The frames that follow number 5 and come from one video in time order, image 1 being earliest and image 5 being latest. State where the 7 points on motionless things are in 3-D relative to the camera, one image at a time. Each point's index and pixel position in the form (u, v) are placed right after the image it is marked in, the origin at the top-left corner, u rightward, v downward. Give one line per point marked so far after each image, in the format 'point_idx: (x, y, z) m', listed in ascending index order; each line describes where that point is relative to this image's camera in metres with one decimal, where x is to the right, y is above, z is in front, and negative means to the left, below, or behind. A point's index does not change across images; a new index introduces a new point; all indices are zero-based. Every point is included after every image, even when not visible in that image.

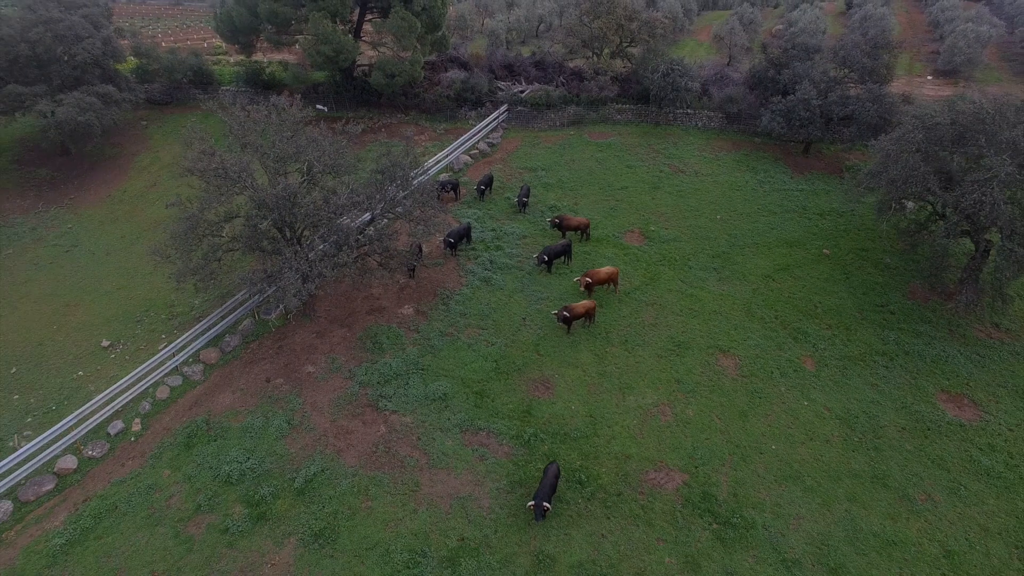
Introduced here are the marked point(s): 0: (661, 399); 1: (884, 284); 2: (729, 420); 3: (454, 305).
0: (+3.6, -2.7, +12.4) m
1: (+11.4, +0.2, +15.7) m
2: (+5.1, -3.1, +12.0) m
3: (-1.6, -0.5, +14.9) m
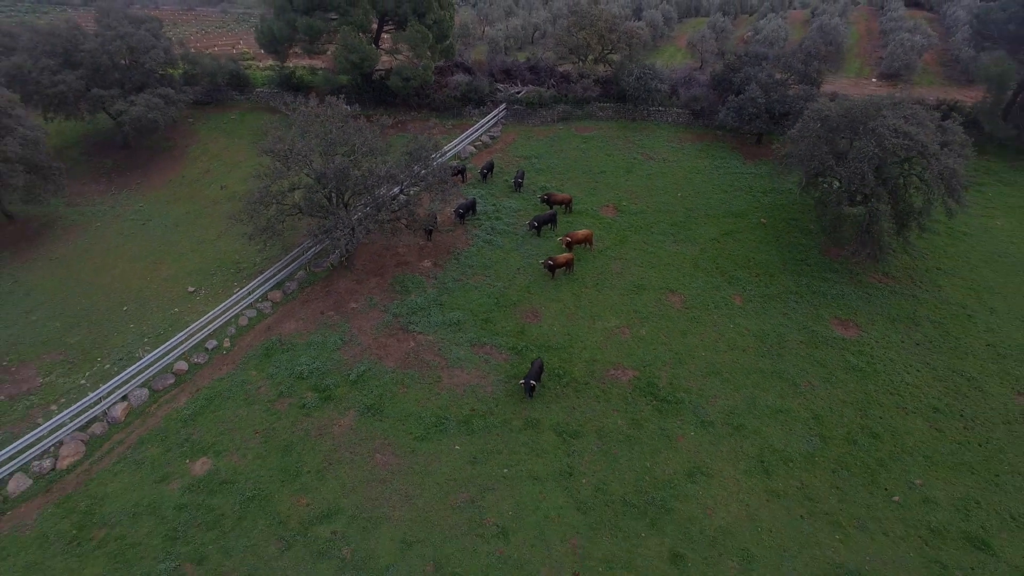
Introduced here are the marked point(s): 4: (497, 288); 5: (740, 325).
0: (+3.5, -1.1, +16.5) m
1: (+11.2, +1.7, +19.8) m
2: (+5.0, -1.5, +16.0) m
3: (-1.7, +1.0, +18.9) m
4: (-0.5, 0.0, +17.8) m
5: (+7.2, -1.2, +16.5) m
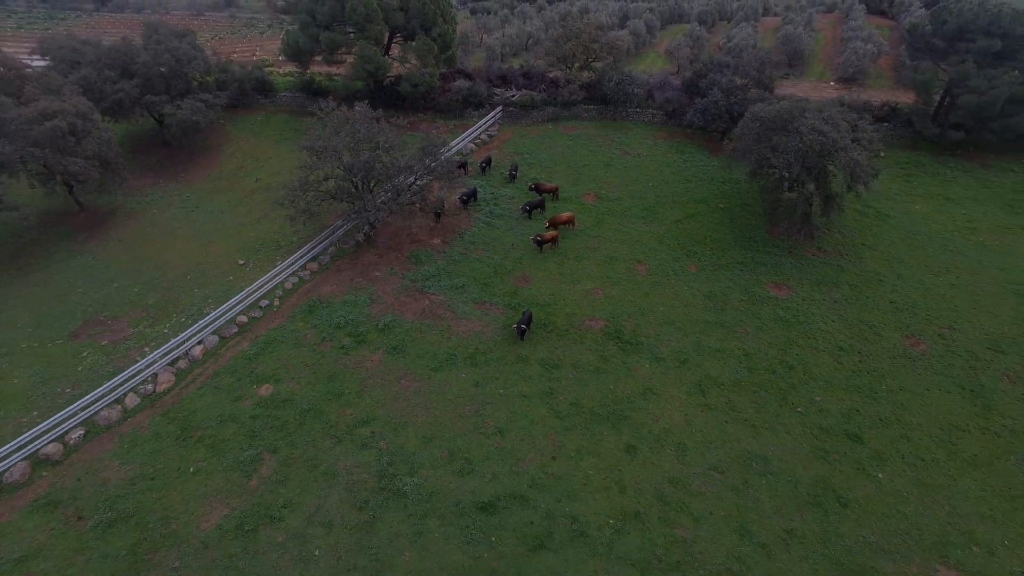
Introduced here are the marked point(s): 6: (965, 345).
0: (+3.3, 0.0, +20.3) m
1: (+11.0, +2.9, +23.6) m
2: (+4.8, -0.3, +19.9) m
3: (-1.9, +2.2, +22.7) m
4: (-0.7, +1.2, +21.6) m
5: (+7.0, 0.0, +20.3) m
6: (+15.8, -2.0, +17.9) m
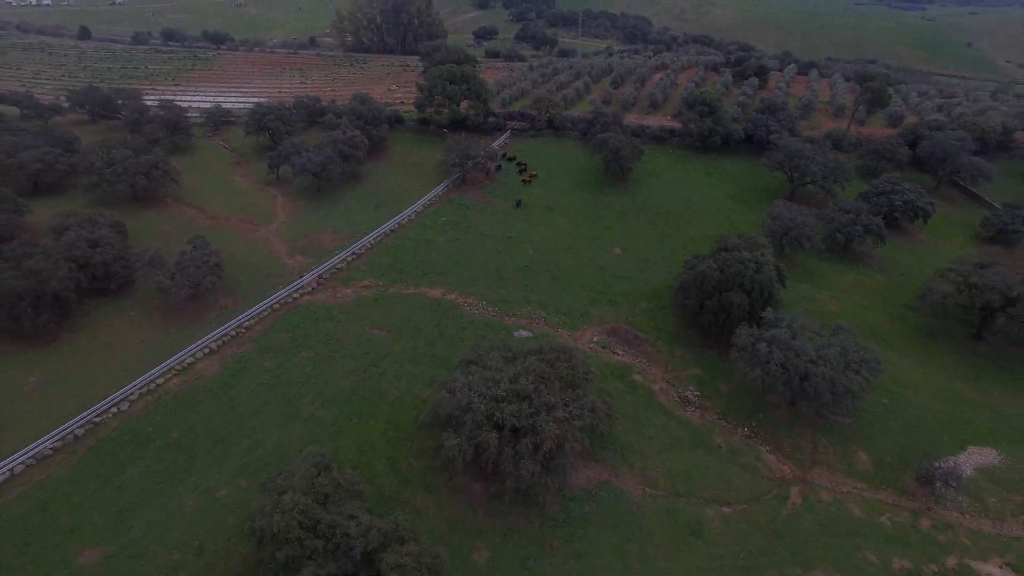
0: (+3.7, +10.5, +59.5) m
1: (+11.4, +13.4, +62.9) m
2: (+5.1, +10.1, +59.1) m
3: (-1.6, +12.7, +61.9) m
4: (-0.4, +11.7, +60.8) m
5: (+7.4, +10.5, +59.6) m
6: (+16.1, +8.4, +57.2) m
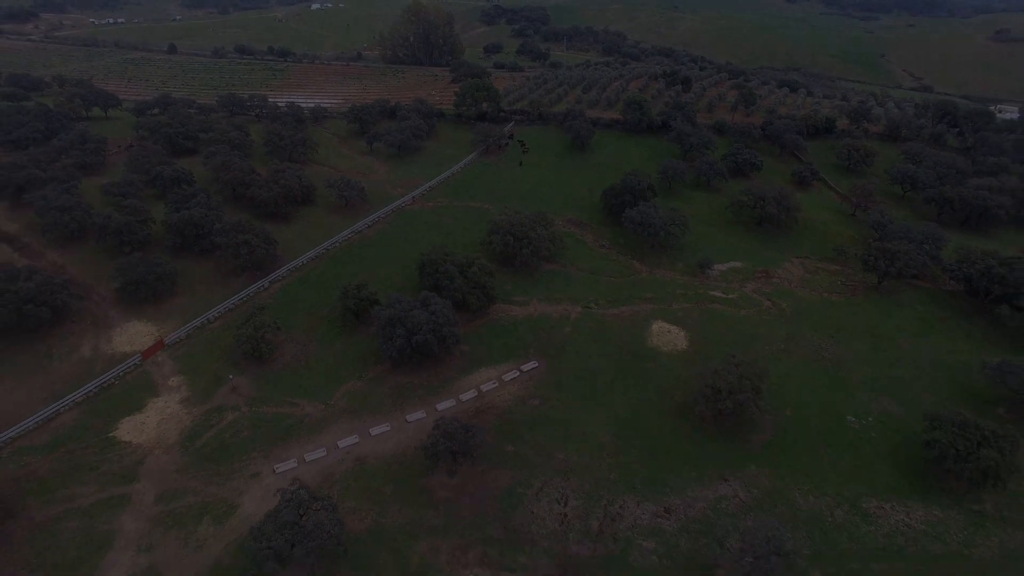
0: (+4.5, +24.0, +97.7) m
1: (+12.2, +26.9, +101.1) m
2: (+5.9, +23.7, +97.3) m
3: (-0.8, +26.2, +100.1) m
4: (+0.4, +25.2, +99.0) m
5: (+8.2, +24.0, +97.8) m
6: (+16.9, +22.0, +95.4) m
